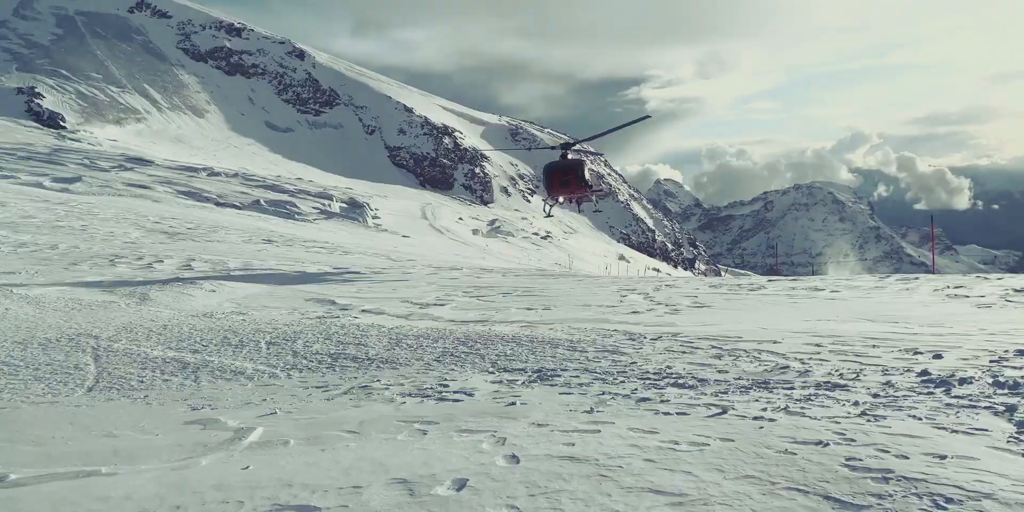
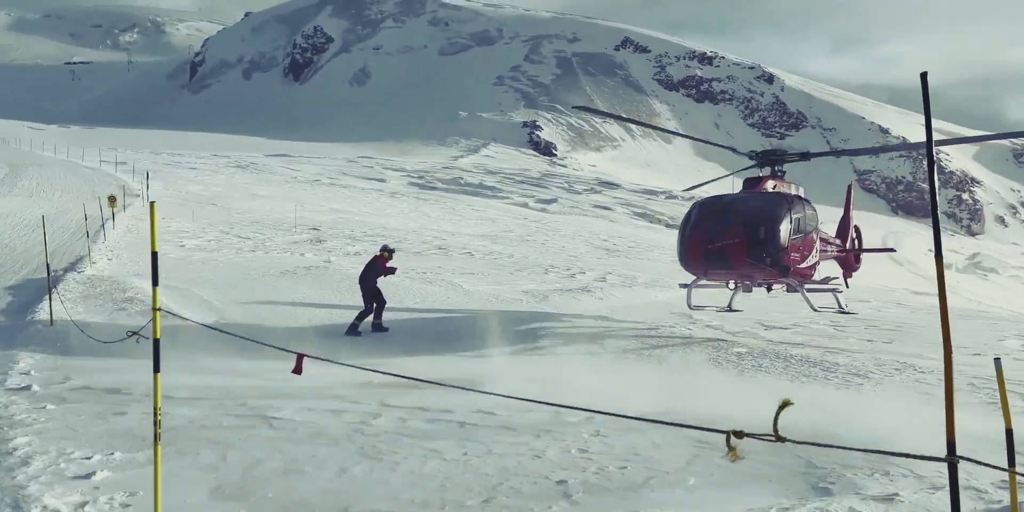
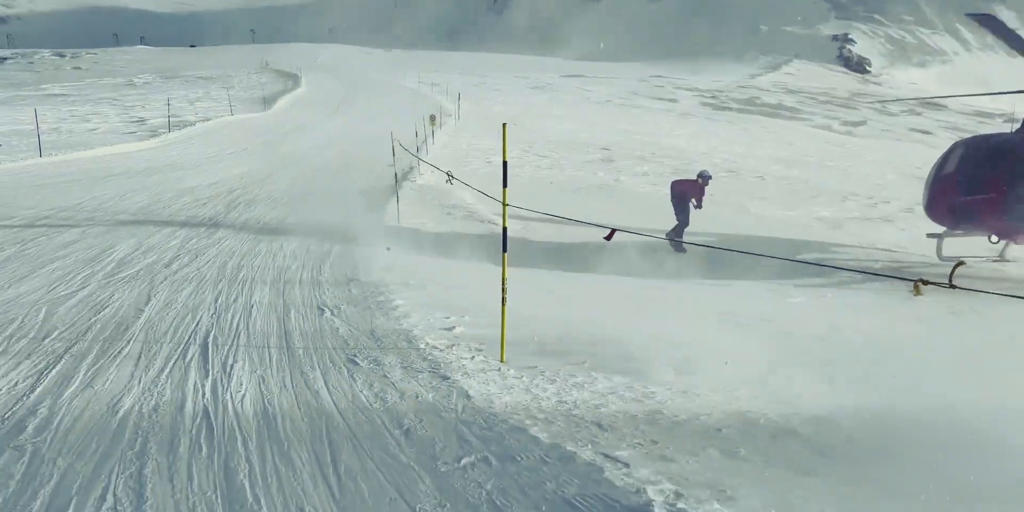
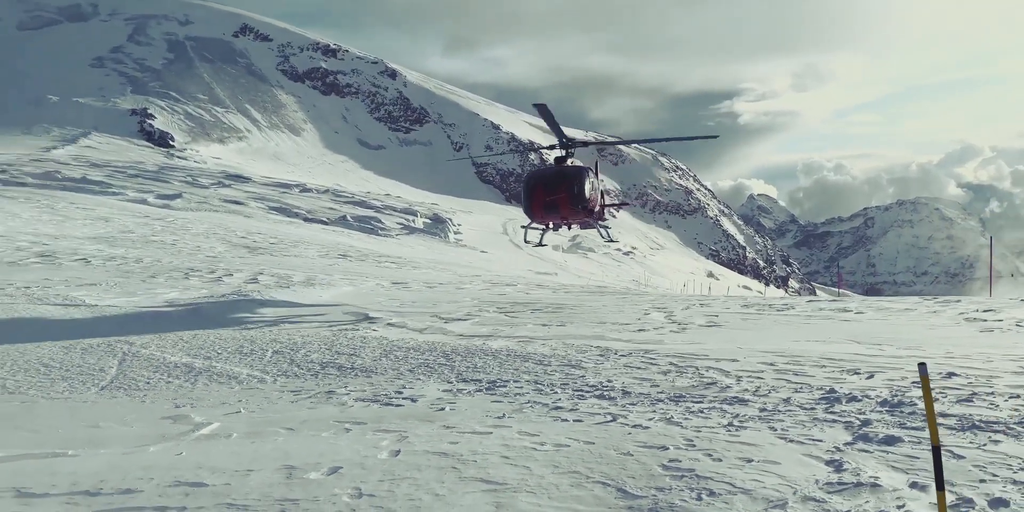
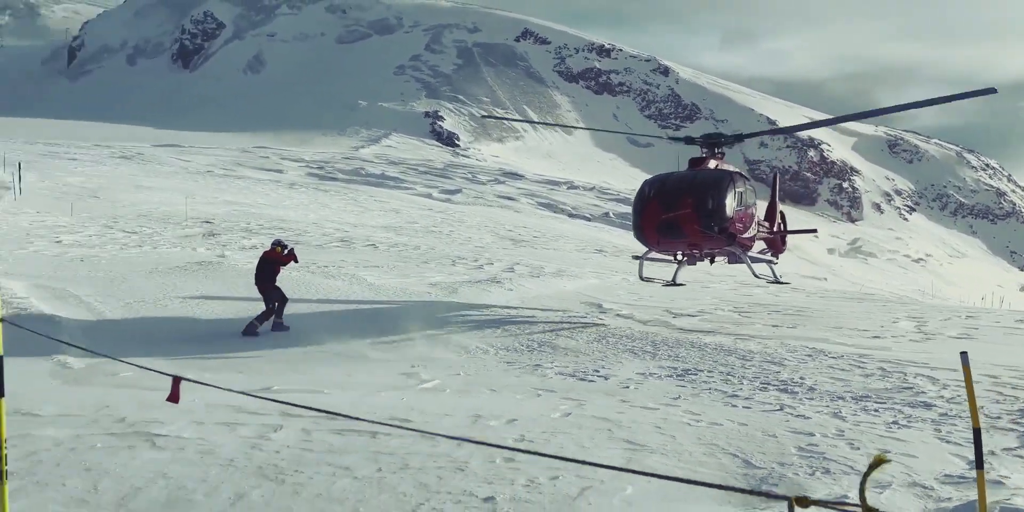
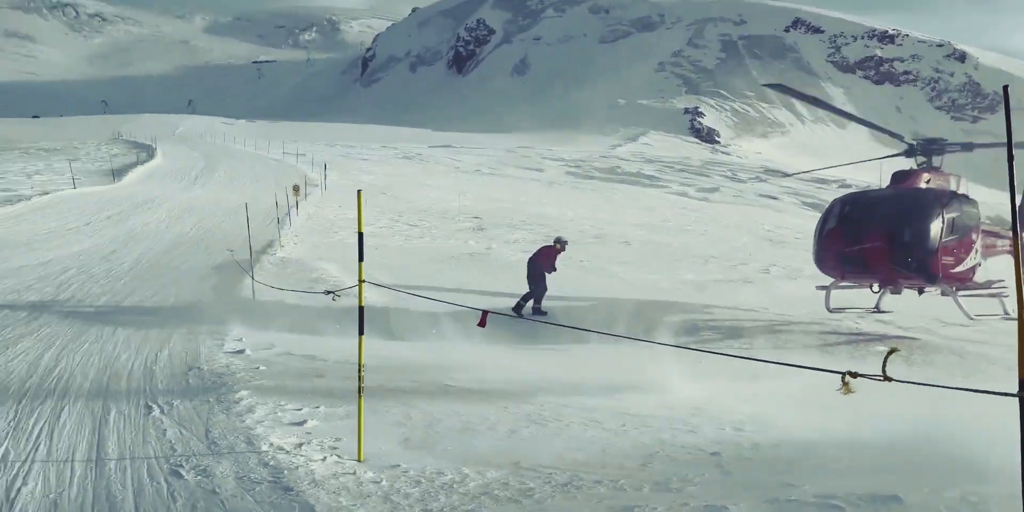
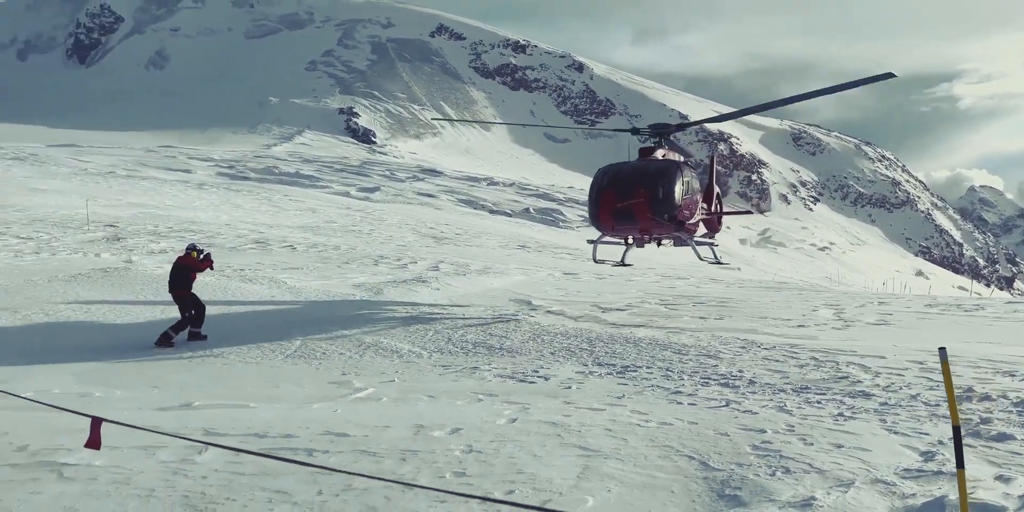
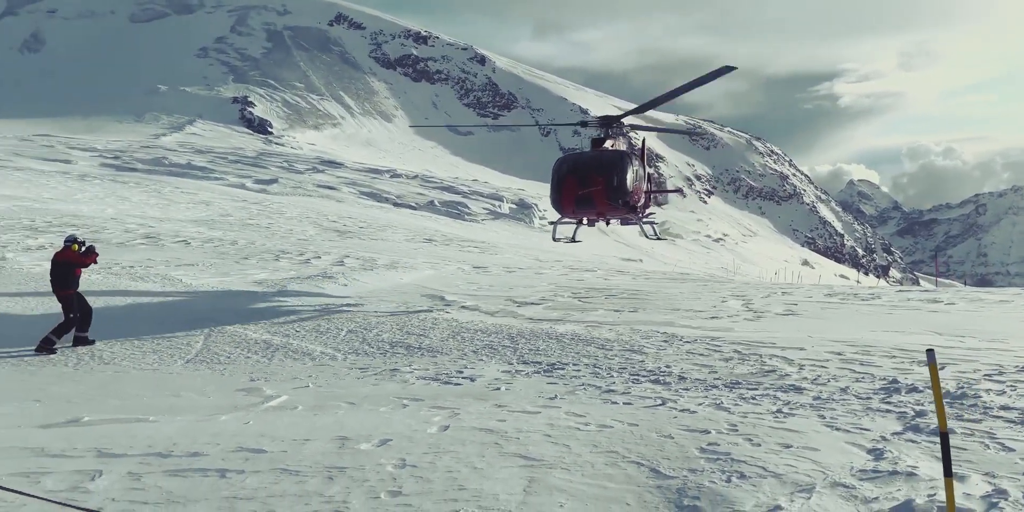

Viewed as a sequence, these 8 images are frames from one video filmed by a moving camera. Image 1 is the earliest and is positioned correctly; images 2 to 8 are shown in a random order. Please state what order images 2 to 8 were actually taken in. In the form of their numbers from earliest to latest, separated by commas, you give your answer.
4, 8, 7, 5, 2, 6, 3
